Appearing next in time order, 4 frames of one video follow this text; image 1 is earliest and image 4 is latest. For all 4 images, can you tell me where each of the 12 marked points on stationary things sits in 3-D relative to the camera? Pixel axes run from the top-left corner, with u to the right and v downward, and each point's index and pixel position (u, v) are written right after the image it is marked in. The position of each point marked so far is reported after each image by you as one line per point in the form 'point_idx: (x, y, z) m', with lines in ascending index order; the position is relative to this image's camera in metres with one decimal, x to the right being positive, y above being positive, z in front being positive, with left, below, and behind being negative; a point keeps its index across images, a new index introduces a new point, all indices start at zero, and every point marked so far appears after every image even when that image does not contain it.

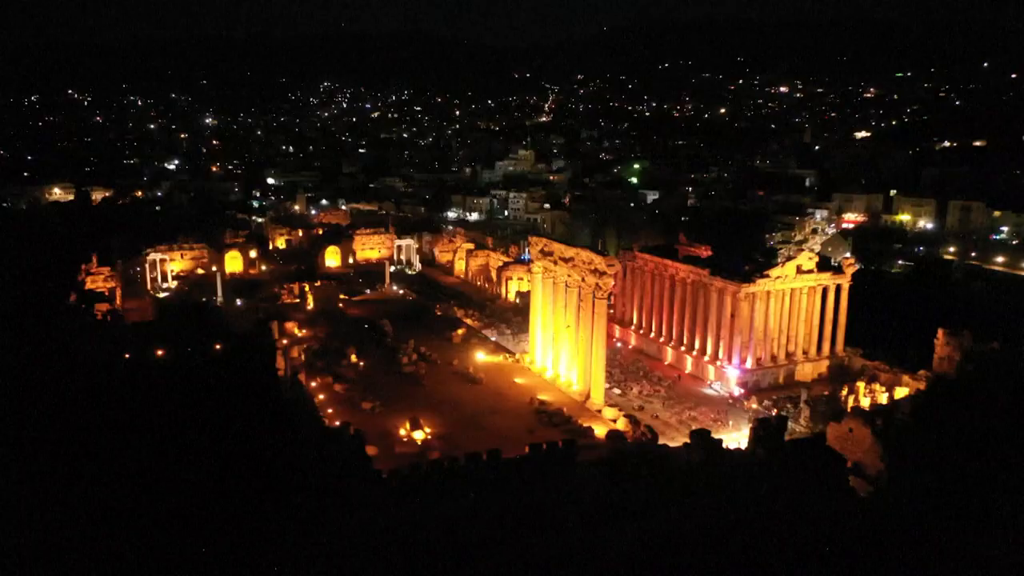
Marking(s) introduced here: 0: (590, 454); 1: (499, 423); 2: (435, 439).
0: (+1.7, -3.5, +16.8) m
1: (-0.3, -3.1, +18.4) m
2: (-1.7, -3.2, +17.2) m
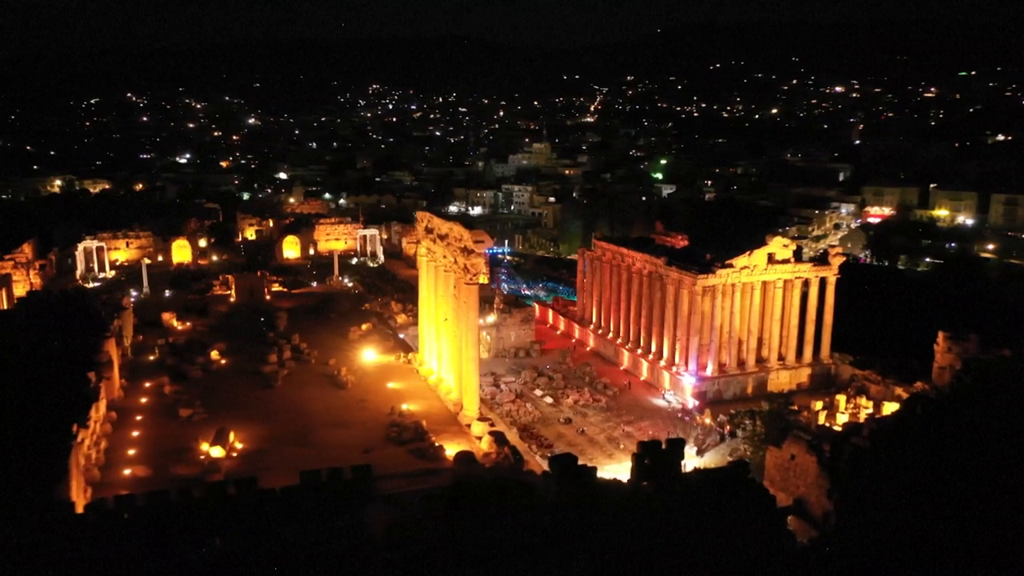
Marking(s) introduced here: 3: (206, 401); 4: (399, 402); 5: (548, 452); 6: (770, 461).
0: (-1.3, -3.1, +12.9) m
1: (-3.2, -2.7, +14.6) m
2: (-4.7, -2.9, +13.6) m
3: (-6.3, -2.3, +16.5) m
4: (-2.3, -2.3, +16.5) m
5: (+0.8, -3.9, +19.2) m
6: (+4.9, -3.3, +15.4) m
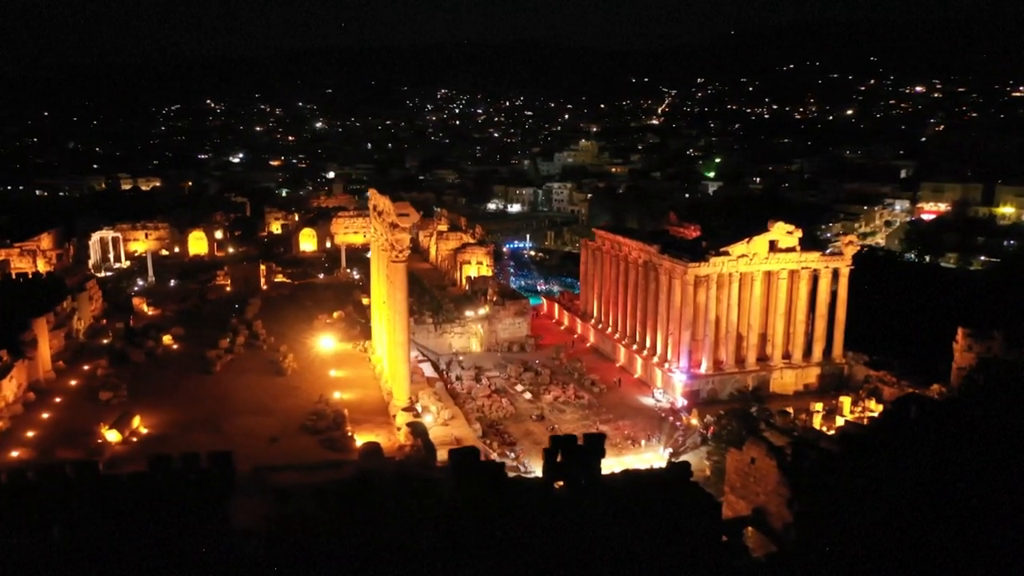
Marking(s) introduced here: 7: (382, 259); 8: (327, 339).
0: (-2.7, -2.7, +11.8) m
1: (-4.5, -2.3, +13.6) m
2: (-6.0, -2.4, +12.7) m
3: (-7.3, -1.9, +15.7) m
4: (-3.4, -2.0, +15.4) m
5: (-0.1, -3.5, +17.8) m
6: (+3.7, -3.0, +13.7) m
7: (-2.4, +0.5, +15.3) m
8: (-4.3, -1.2, +19.1) m
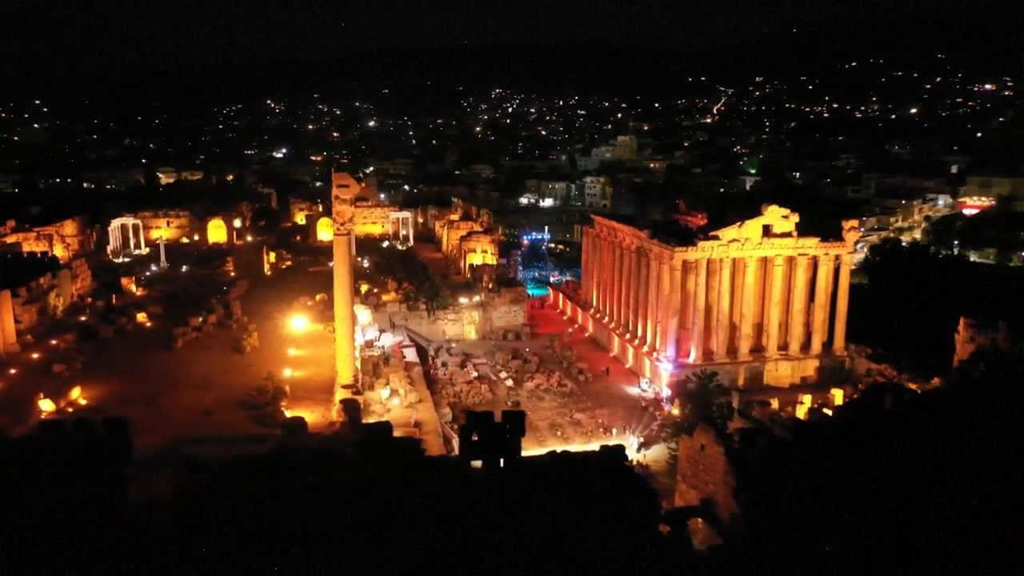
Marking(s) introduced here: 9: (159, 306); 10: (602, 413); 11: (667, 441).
0: (-3.8, -2.3, +11.5) m
1: (-5.5, -1.9, +13.4) m
2: (-7.0, -2.0, +12.6) m
3: (-8.2, -1.4, +15.7) m
4: (-4.3, -1.5, +15.1) m
5: (-0.8, -3.1, +17.3) m
6: (+2.7, -2.6, +13.0) m
7: (-3.2, +0.9, +14.9) m
8: (-4.9, -0.7, +18.9) m
9: (-8.6, -0.4, +19.7) m
10: (+2.1, -2.9, +18.7) m
11: (+3.3, -3.2, +16.7) m
